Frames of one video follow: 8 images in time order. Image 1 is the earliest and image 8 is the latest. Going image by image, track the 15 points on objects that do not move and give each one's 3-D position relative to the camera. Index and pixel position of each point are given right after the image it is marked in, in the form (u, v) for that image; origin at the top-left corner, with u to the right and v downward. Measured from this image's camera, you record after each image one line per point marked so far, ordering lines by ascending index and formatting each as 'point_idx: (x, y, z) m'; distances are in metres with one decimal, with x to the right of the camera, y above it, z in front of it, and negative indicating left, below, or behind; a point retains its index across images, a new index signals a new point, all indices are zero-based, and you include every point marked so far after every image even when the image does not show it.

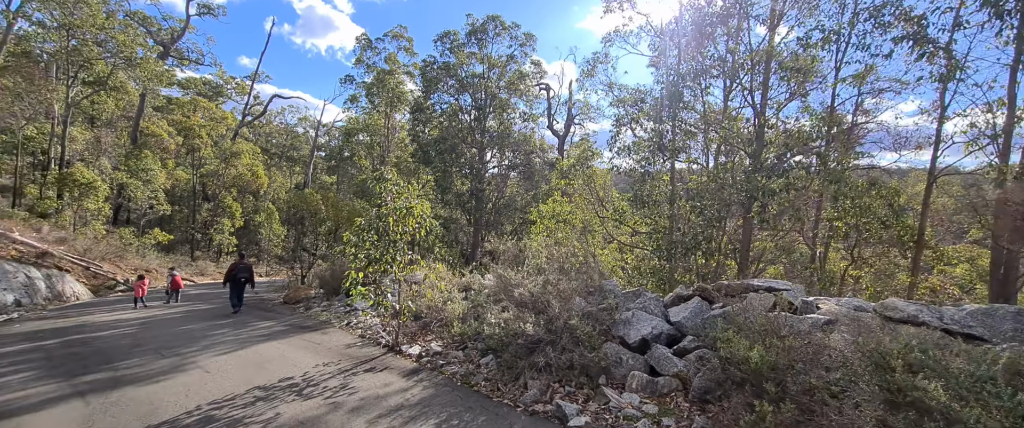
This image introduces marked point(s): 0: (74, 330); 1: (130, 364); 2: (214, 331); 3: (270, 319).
0: (-8.7, -2.3, +11.1) m
1: (-4.3, -1.7, +6.2) m
2: (-4.6, -1.9, +8.5) m
3: (-4.3, -1.9, +9.4) m
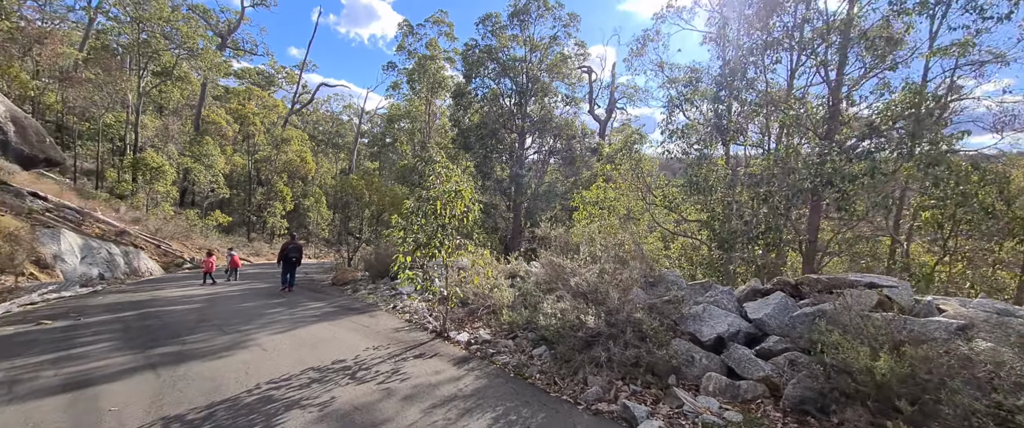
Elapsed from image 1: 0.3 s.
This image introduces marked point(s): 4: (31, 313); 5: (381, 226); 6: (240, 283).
0: (-7.8, -1.9, +11.7) m
1: (-3.8, -1.5, +6.4) m
2: (-3.9, -1.6, +8.8) m
3: (-3.5, -1.6, +9.7) m
4: (-9.5, -2.0, +10.8) m
5: (-4.3, -0.4, +17.7) m
6: (-9.0, -2.2, +17.6) m
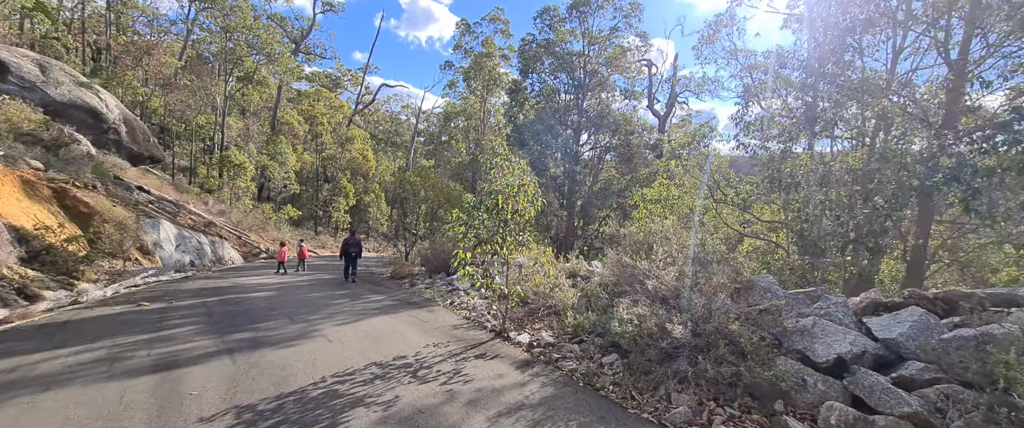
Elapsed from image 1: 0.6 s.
0: (-6.6, -1.8, +12.2) m
1: (-3.0, -1.5, +6.6) m
2: (-2.9, -1.5, +9.0) m
3: (-2.5, -1.5, +9.8) m
4: (-8.3, -1.8, +11.6) m
5: (-2.4, -0.3, +17.9) m
6: (-7.2, -2.0, +18.3) m
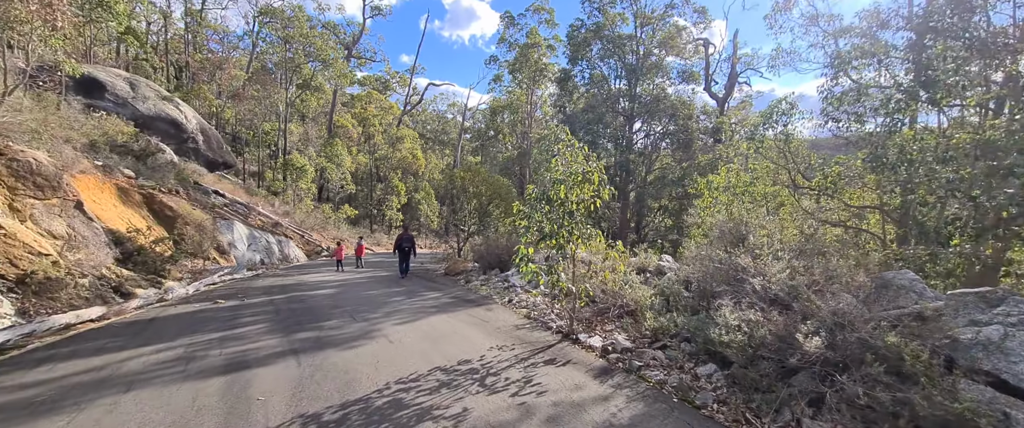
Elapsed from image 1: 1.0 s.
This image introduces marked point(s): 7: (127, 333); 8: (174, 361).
0: (-5.3, -1.8, +12.6) m
1: (-2.3, -1.5, +6.6) m
2: (-2.0, -1.5, +9.0) m
3: (-1.4, -1.4, +9.8) m
4: (-7.0, -1.9, +12.1) m
5: (-0.7, -0.1, +17.8) m
6: (-5.3, -2.0, +18.7) m
7: (-5.5, -1.7, +7.6) m
8: (-3.4, -1.5, +5.2) m
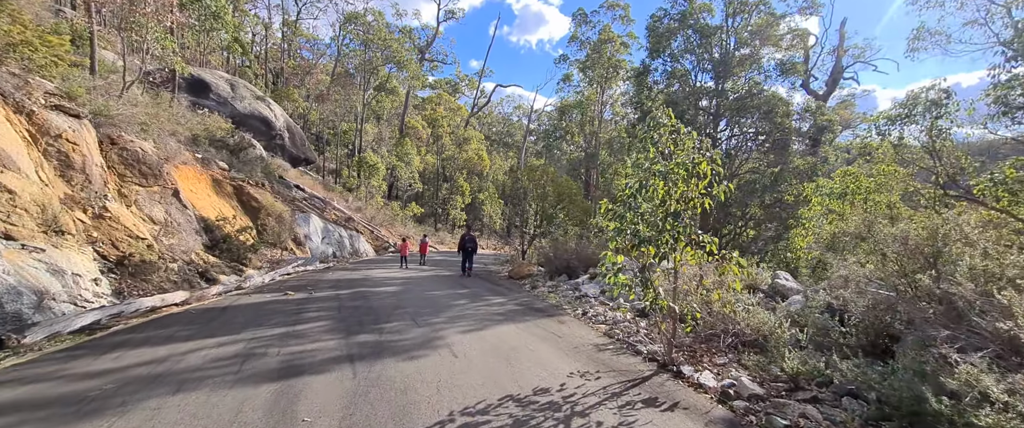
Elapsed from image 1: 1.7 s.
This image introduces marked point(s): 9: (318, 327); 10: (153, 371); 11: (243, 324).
0: (-3.7, -1.7, +12.6) m
1: (-1.5, -1.4, +6.4) m
2: (-0.8, -1.5, +8.7) m
3: (-0.2, -1.4, +9.4) m
4: (-5.5, -1.7, +12.3) m
5: (+1.5, -0.2, +17.2) m
6: (-3.0, -1.9, +18.7) m
7: (-4.5, -1.5, +7.7) m
8: (-2.7, -1.4, +5.0) m
9: (-2.4, -1.4, +6.4) m
10: (-3.3, -1.4, +4.7) m
11: (-3.5, -1.4, +6.8) m
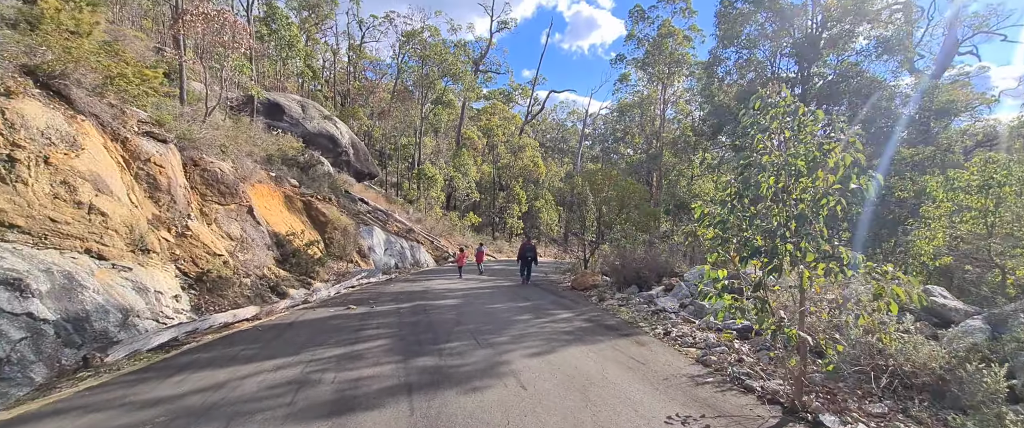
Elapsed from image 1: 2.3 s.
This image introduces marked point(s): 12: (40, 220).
0: (-2.2, -2.0, +12.4) m
1: (-0.7, -1.5, +6.0) m
2: (+0.2, -1.6, +8.2) m
3: (+0.9, -1.6, +8.8) m
4: (-4.1, -2.0, +12.4) m
5: (+3.5, -0.4, +16.5) m
6: (-0.8, -2.3, +18.4) m
7: (-3.6, -1.8, +7.6) m
8: (-2.1, -1.6, +4.8) m
9: (-1.6, -1.6, +6.1) m
10: (-2.6, -1.6, +4.6) m
11: (-2.6, -1.6, +6.7) m
12: (-6.5, -0.1, +7.3) m
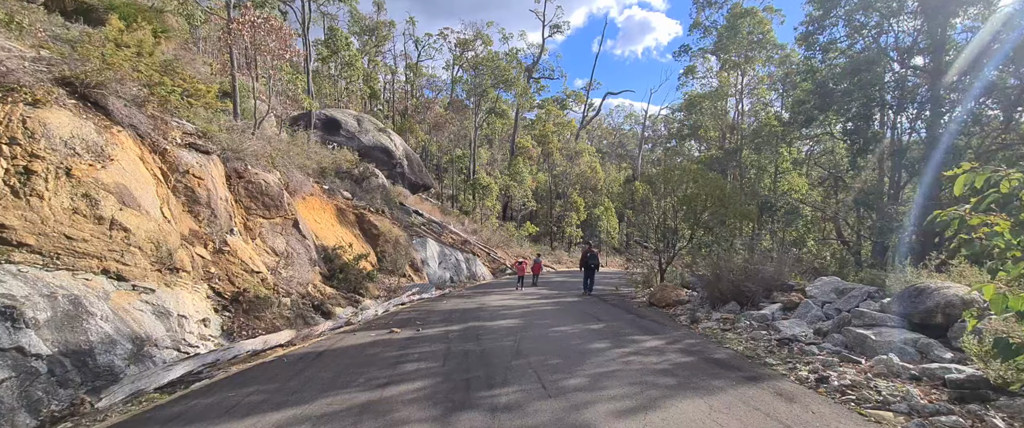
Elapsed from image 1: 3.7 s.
0: (-0.8, -2.1, +11.1) m
1: (0.0, -1.6, +4.5) m
2: (+1.1, -1.7, +6.6) m
3: (+1.9, -1.6, +7.2) m
4: (-2.6, -2.3, +11.2) m
5: (+5.2, -0.5, +14.5) m
6: (+1.2, -2.5, +16.8) m
7: (-2.7, -1.9, +6.4) m
8: (-1.5, -1.6, +3.5) m
9: (-0.9, -1.6, +4.7) m
10: (-2.1, -1.6, +3.3) m
11: (-1.9, -1.7, +5.4) m
12: (-5.7, -0.3, +6.5) m
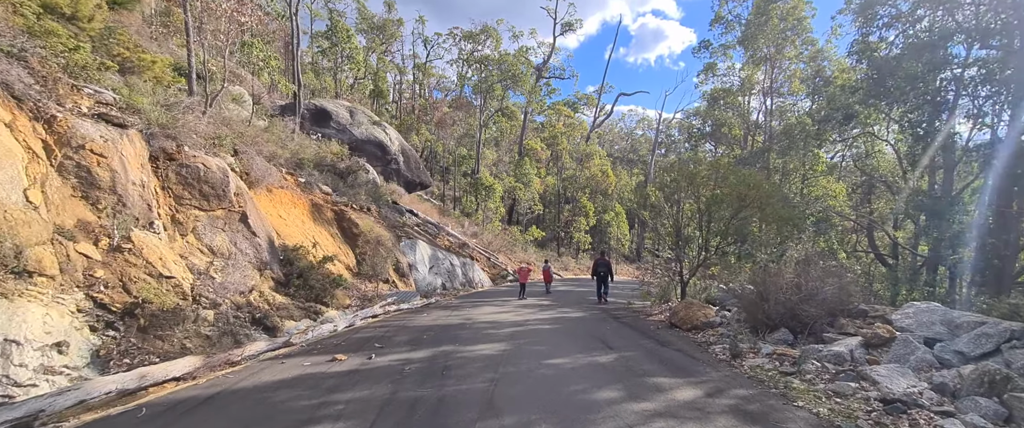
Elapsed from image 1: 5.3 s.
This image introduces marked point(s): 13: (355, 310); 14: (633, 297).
0: (-1.0, -2.1, +9.0) m
1: (-0.3, -1.4, +2.4) m
2: (+0.8, -1.6, +4.5) m
3: (+1.6, -1.5, +5.0) m
4: (-2.8, -2.2, +9.1) m
5: (+5.1, -0.5, +12.3) m
6: (+1.1, -2.5, +14.7) m
7: (-3.0, -1.7, +4.4) m
8: (-1.8, -1.4, +1.4) m
9: (-1.2, -1.5, +2.7) m
10: (-2.4, -1.5, +1.2) m
11: (-2.2, -1.6, +3.3) m
12: (-5.9, -0.1, +4.5) m
13: (-3.4, -2.1, +11.2) m
14: (+3.6, -2.4, +15.8) m
